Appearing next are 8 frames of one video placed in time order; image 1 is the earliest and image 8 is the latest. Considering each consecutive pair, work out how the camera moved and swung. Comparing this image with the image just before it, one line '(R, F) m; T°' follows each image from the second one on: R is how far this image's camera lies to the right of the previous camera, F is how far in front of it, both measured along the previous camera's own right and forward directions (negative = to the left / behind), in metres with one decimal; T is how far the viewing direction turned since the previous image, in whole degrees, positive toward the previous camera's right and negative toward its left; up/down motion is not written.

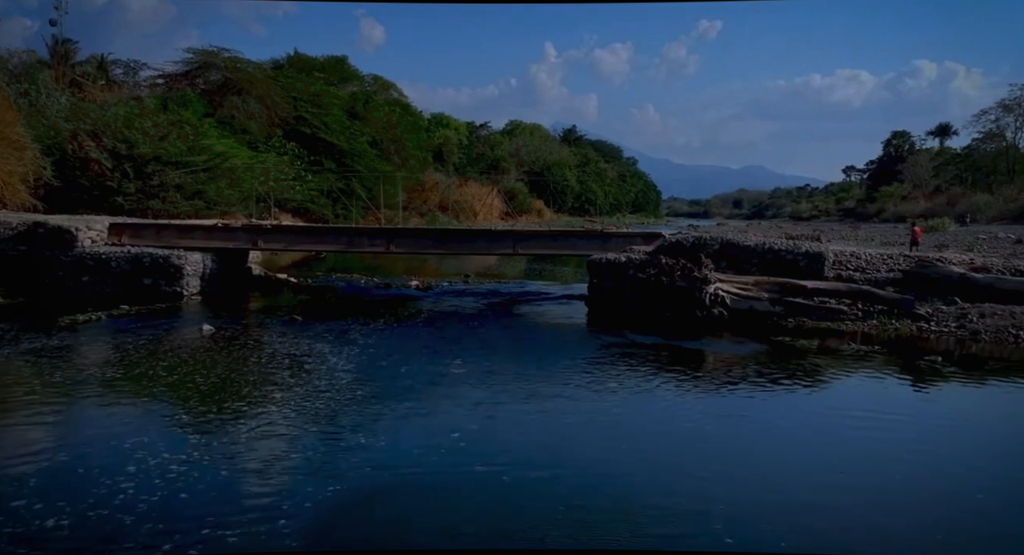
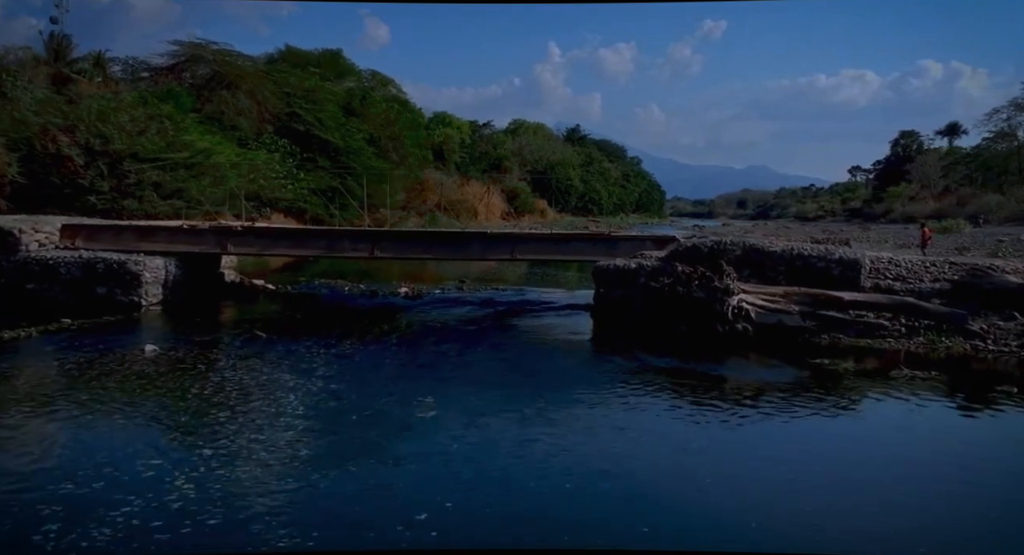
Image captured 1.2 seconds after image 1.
(+0.1, +1.9) m; 0°
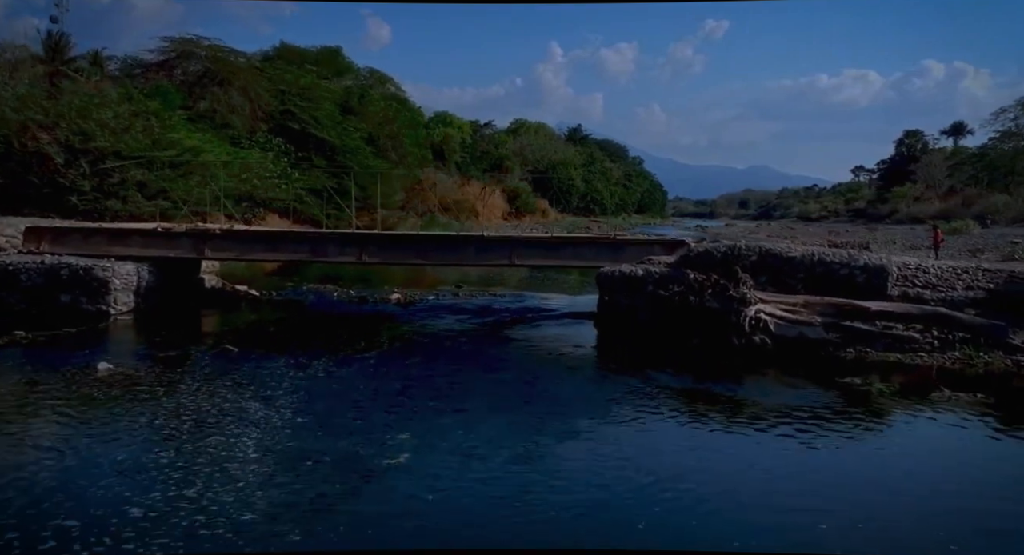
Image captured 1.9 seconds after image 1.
(+0.1, +1.2) m; 0°
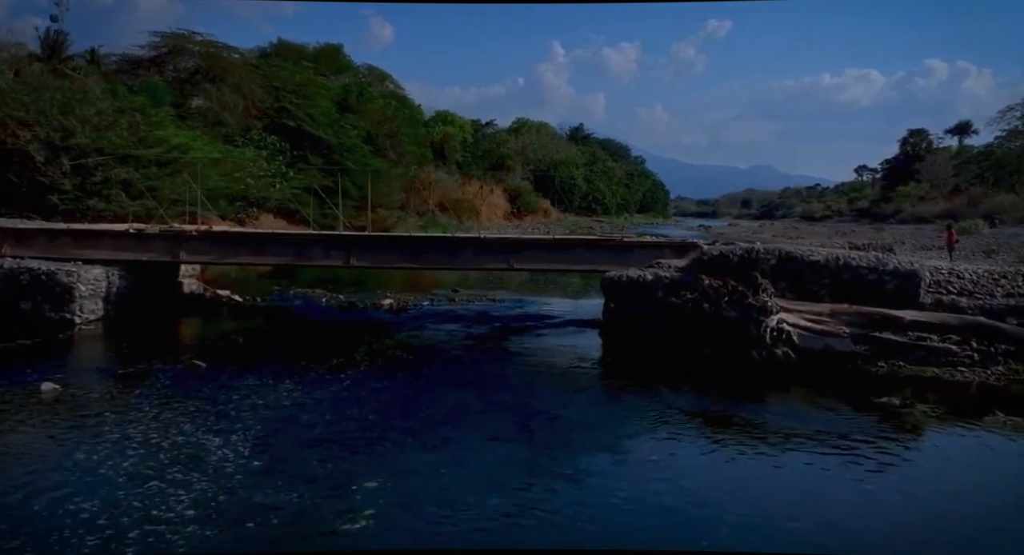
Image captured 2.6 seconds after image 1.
(+0.1, +1.2) m; 0°
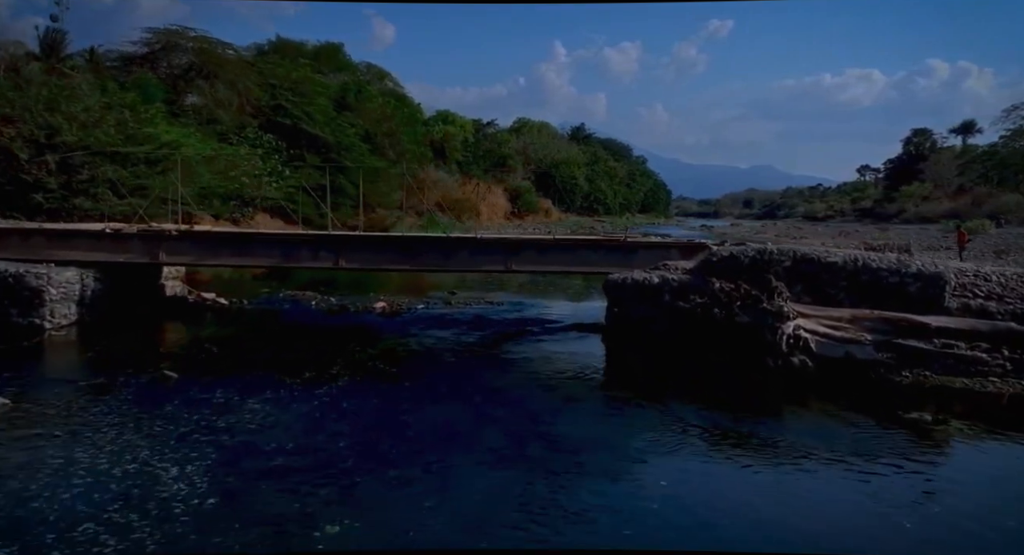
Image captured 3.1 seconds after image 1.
(+0.1, +0.8) m; 0°
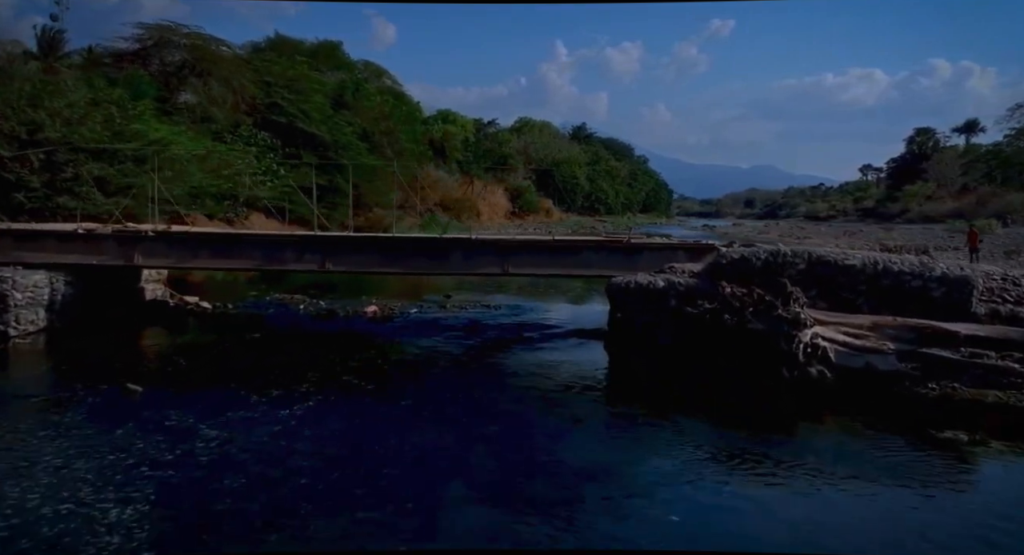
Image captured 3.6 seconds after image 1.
(+0.1, +0.8) m; 0°
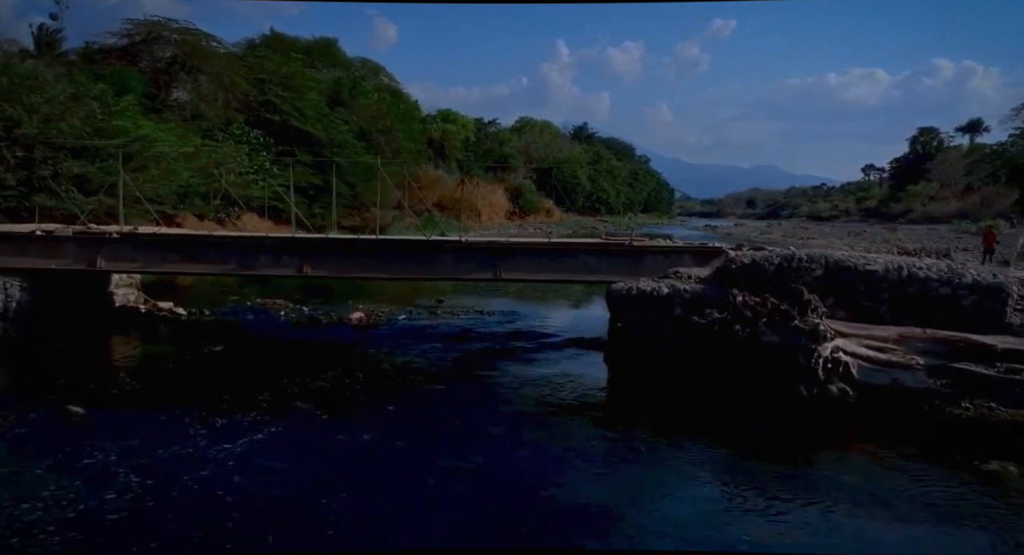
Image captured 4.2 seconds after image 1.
(+0.1, +1.0) m; 0°
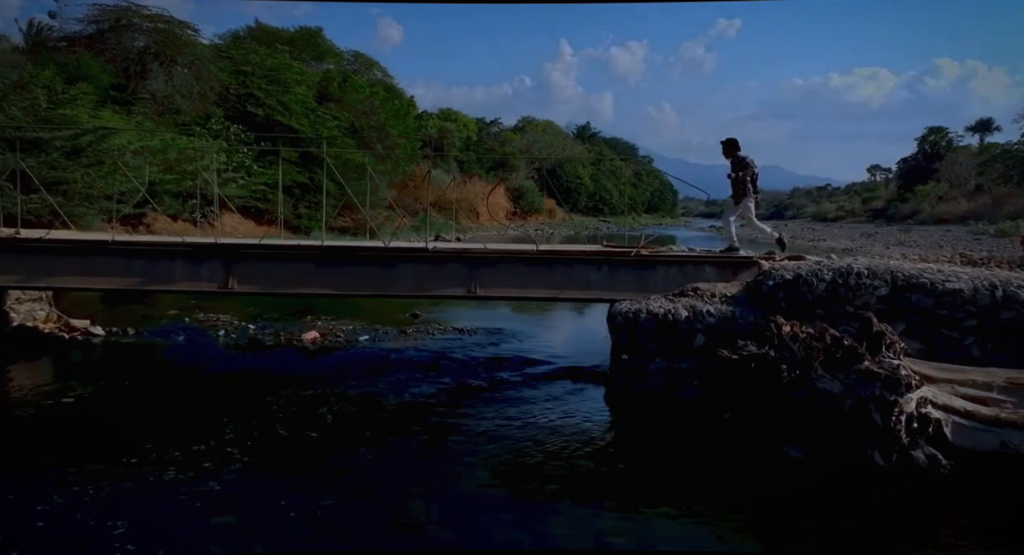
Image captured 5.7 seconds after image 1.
(+0.3, +2.6) m; 0°
